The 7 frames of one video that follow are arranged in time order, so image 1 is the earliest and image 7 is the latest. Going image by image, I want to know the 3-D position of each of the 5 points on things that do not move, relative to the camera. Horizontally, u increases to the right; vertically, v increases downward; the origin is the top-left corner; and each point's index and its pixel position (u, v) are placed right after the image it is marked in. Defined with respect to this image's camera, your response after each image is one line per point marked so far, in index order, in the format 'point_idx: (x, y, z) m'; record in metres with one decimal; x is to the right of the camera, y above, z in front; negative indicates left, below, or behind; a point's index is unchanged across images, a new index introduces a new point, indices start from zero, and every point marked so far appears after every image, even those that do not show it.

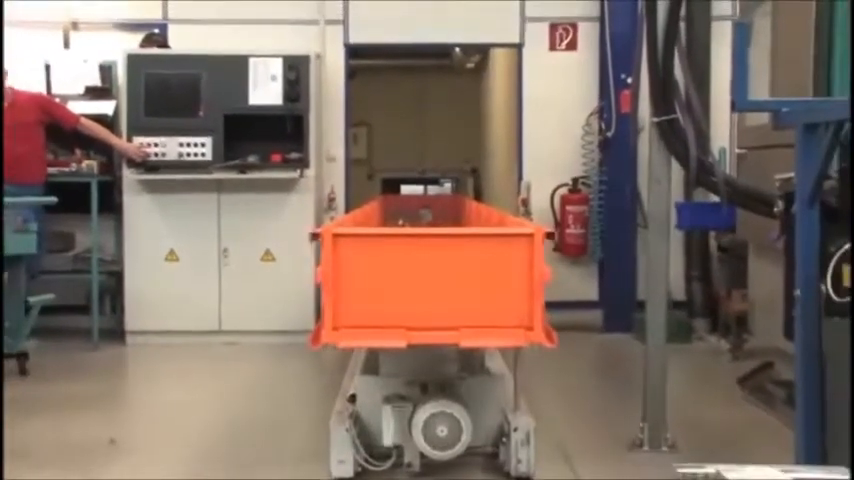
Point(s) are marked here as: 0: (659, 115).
0: (+0.9, +0.5, +3.7) m
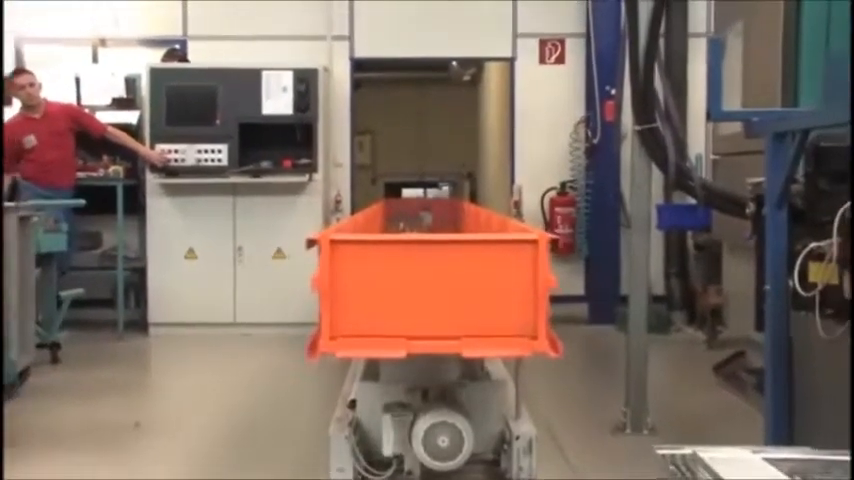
0: (+0.9, +0.5, +4.0) m
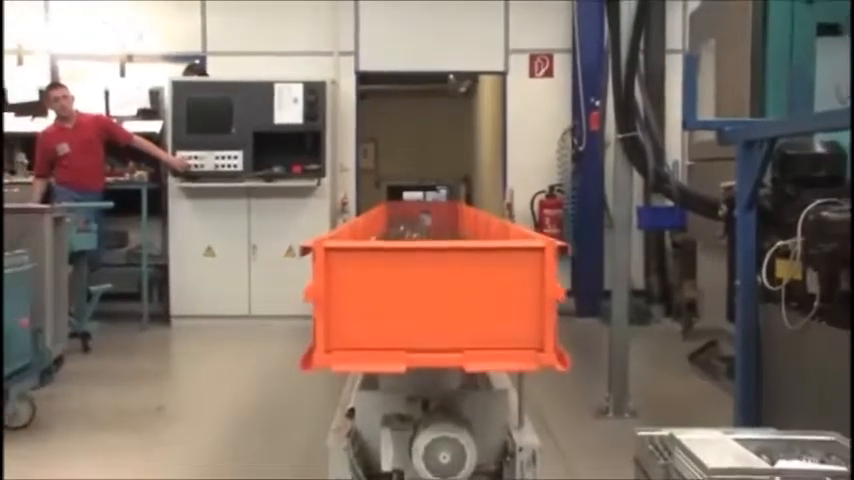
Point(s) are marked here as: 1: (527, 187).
0: (+0.9, +0.5, +4.4) m
1: (+0.7, +0.4, +6.7) m
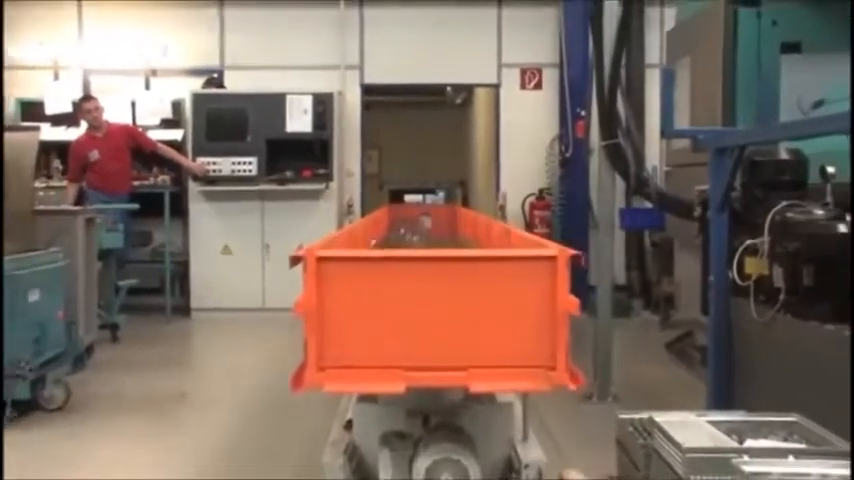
0: (+0.9, +0.5, +4.8) m
1: (+0.7, +0.4, +7.1) m
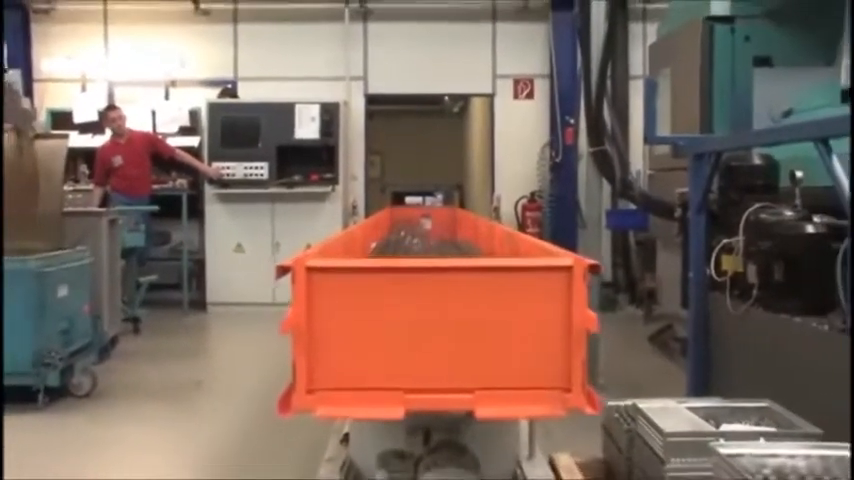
0: (+0.9, +0.5, +5.2) m
1: (+0.7, +0.4, +7.4) m
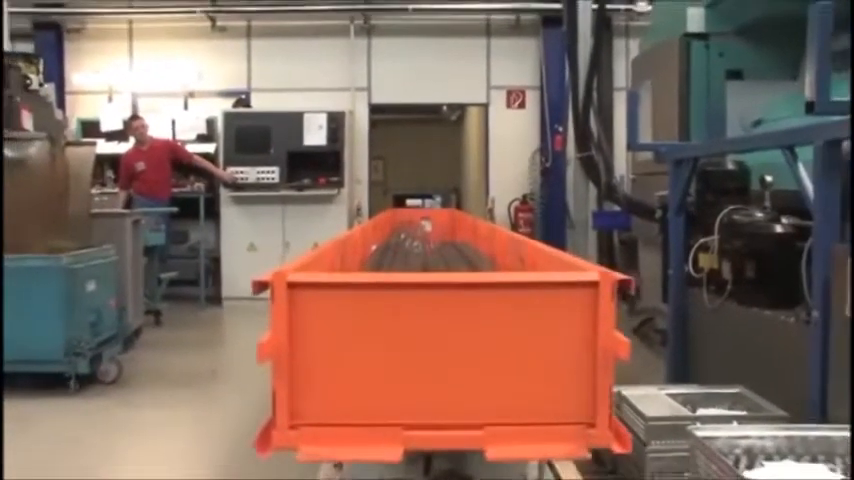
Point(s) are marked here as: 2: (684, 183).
0: (+0.9, +0.5, +5.6) m
1: (+0.6, +0.4, +7.8) m
2: (+1.2, +0.3, +4.6) m
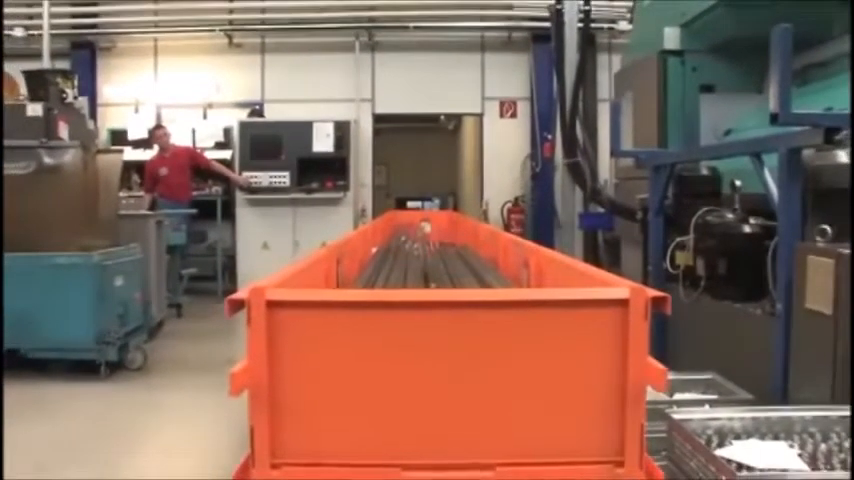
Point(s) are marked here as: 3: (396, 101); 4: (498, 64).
0: (+0.9, +0.5, +6.1) m
1: (+0.6, +0.4, +8.3) m
2: (+1.2, +0.3, +5.1) m
3: (-0.3, +1.3, +8.5) m
4: (+0.6, +1.6, +8.6) m
